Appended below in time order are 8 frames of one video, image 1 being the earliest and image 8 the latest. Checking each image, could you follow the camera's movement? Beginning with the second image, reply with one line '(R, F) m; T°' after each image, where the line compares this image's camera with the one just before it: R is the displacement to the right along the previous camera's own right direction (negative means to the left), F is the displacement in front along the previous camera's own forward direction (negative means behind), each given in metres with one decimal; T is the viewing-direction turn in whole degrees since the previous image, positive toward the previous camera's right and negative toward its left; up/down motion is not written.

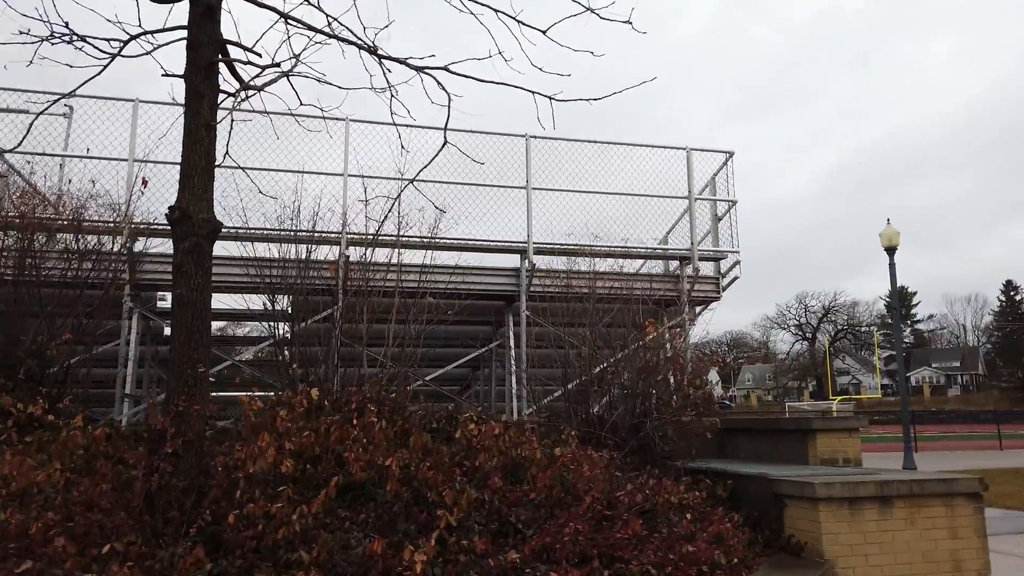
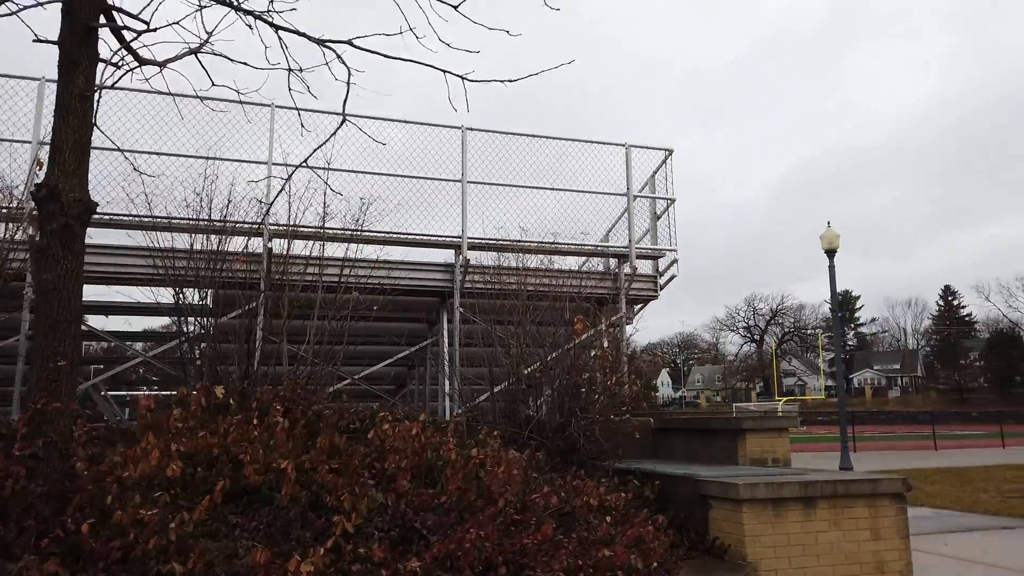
(+0.2, +0.2) m; +3°
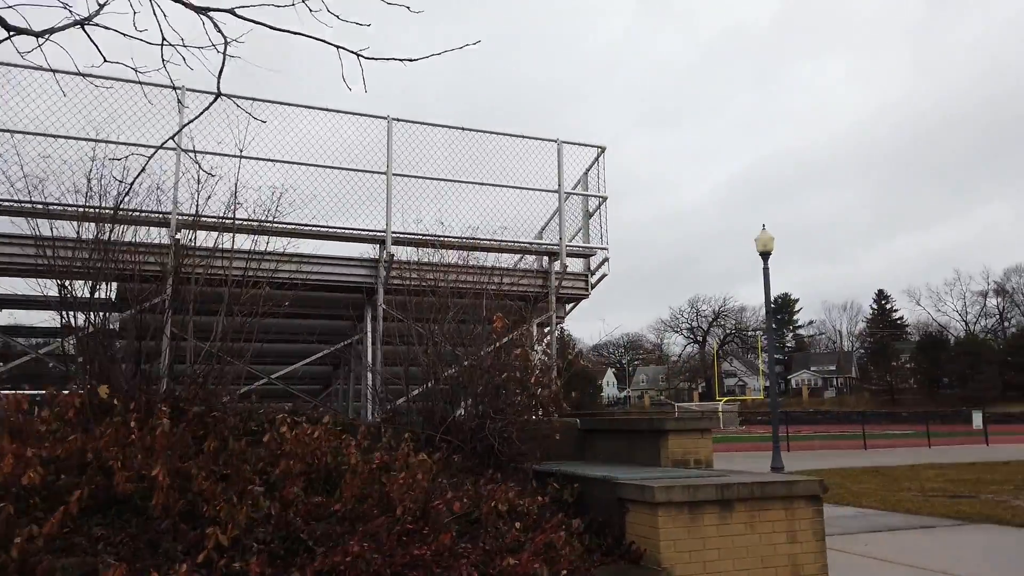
(+0.2, +0.2) m; +4°
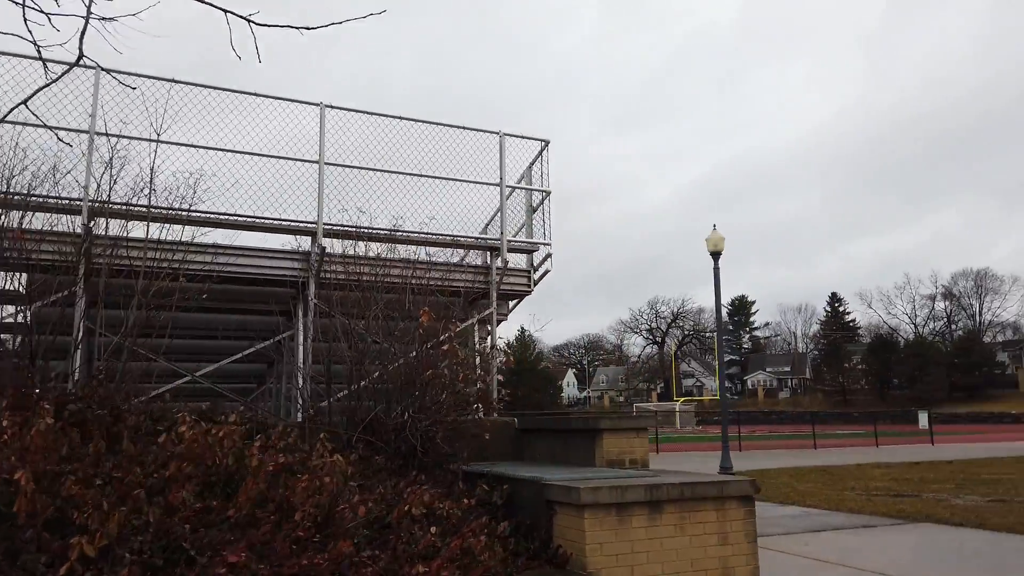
(+0.2, +0.2) m; +3°
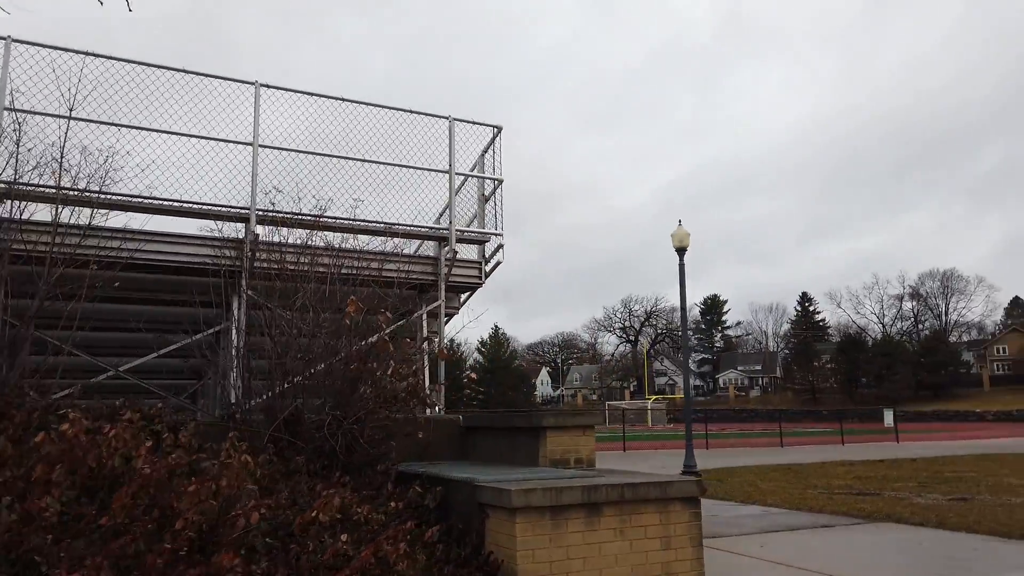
(+0.3, +0.3) m; +2°
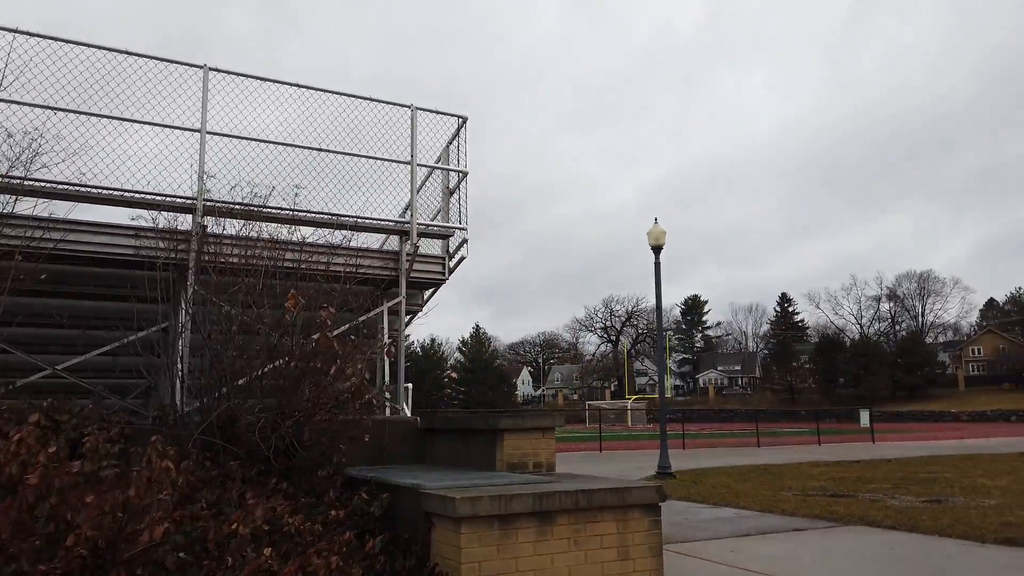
(+0.2, +0.3) m; +1°
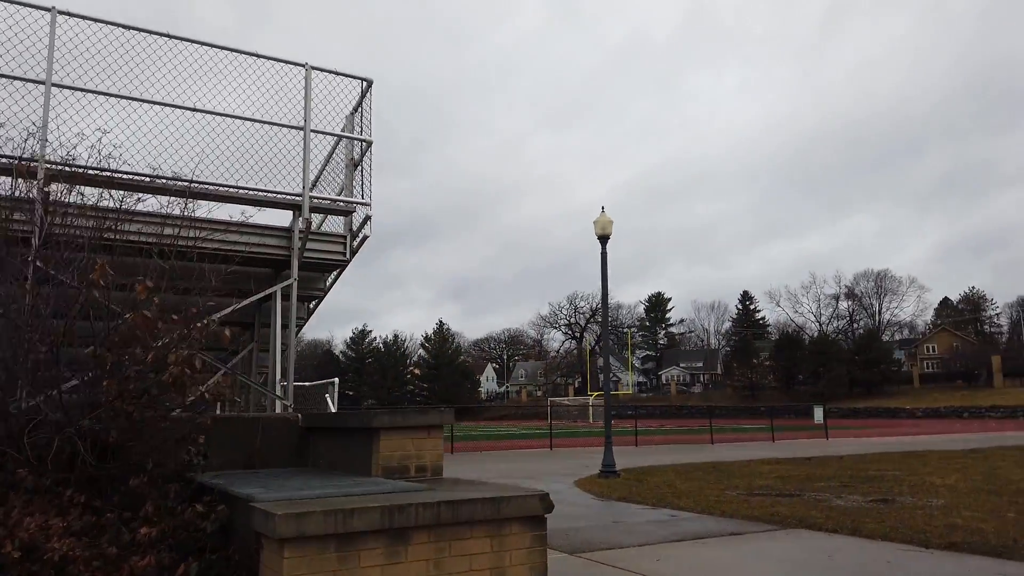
(+0.5, +0.7) m; +3°
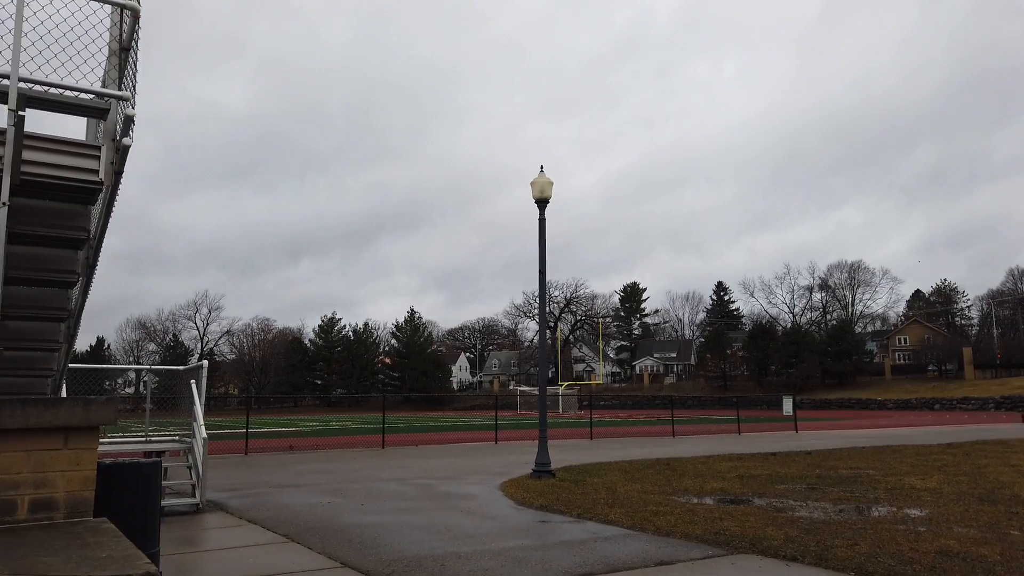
(+1.0, +2.0) m; +2°
